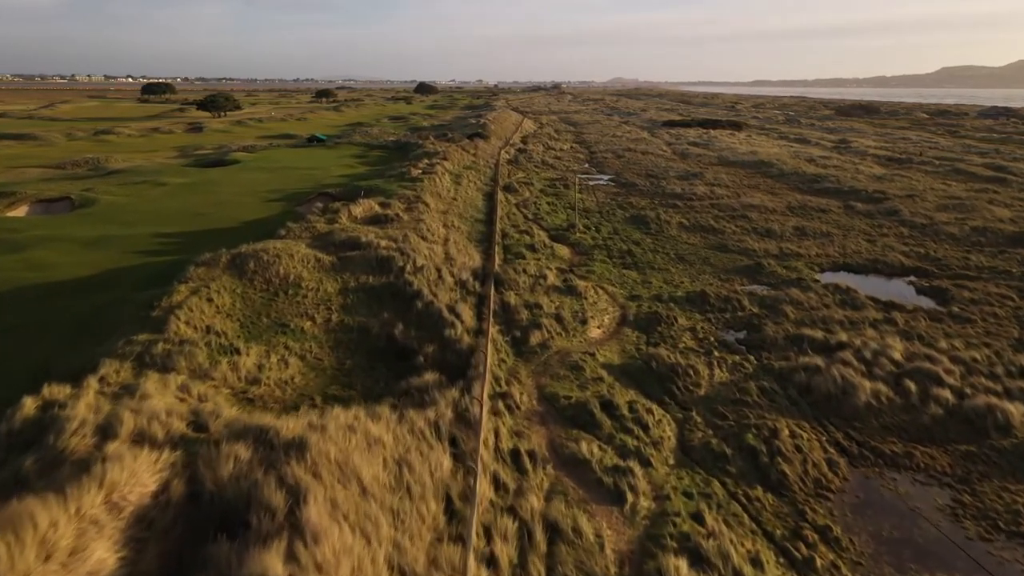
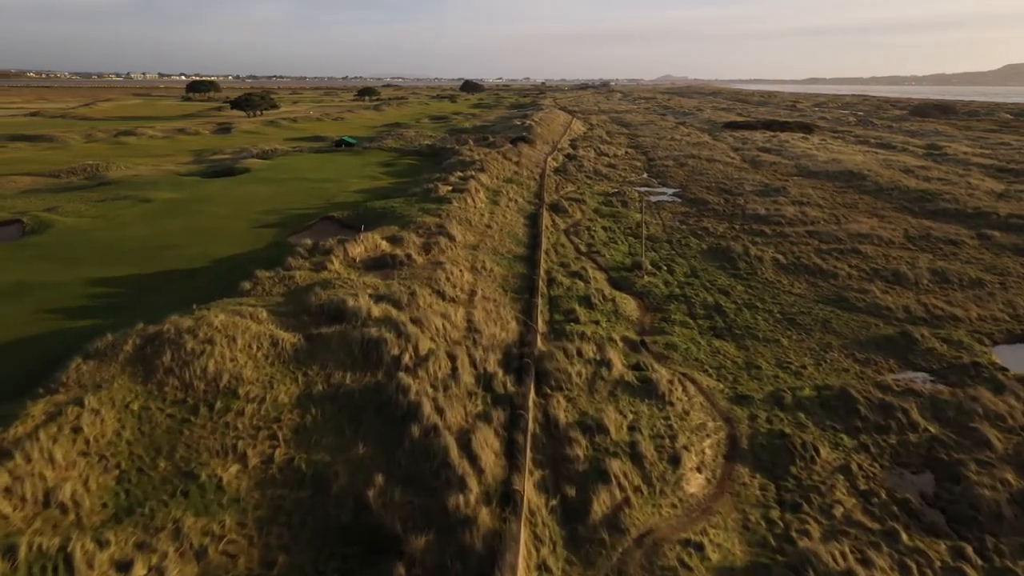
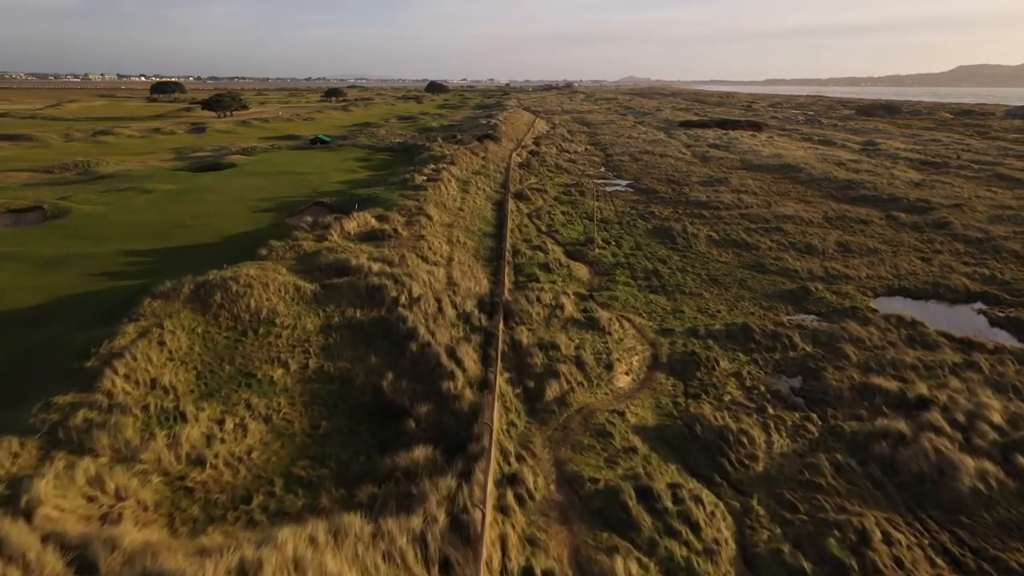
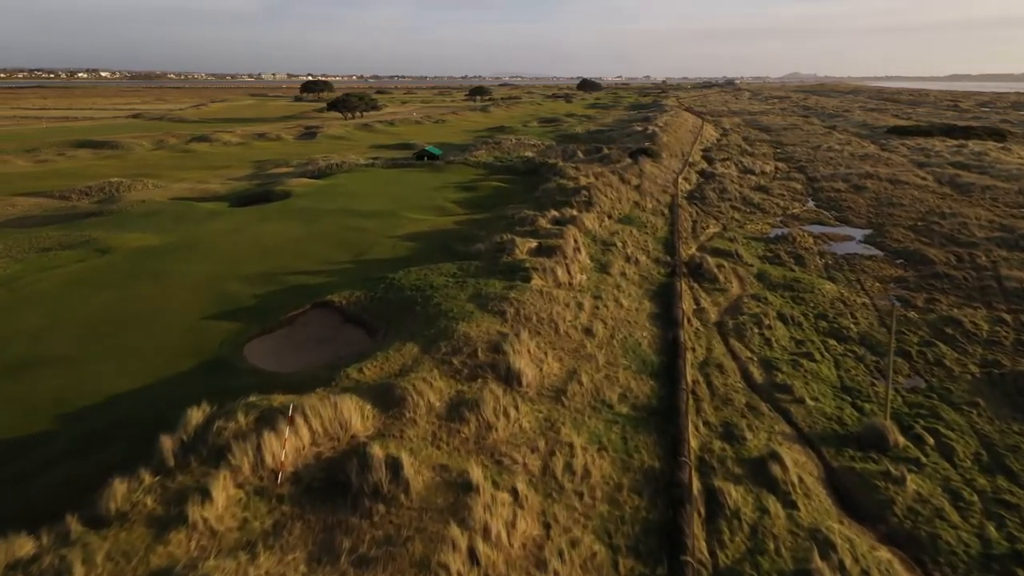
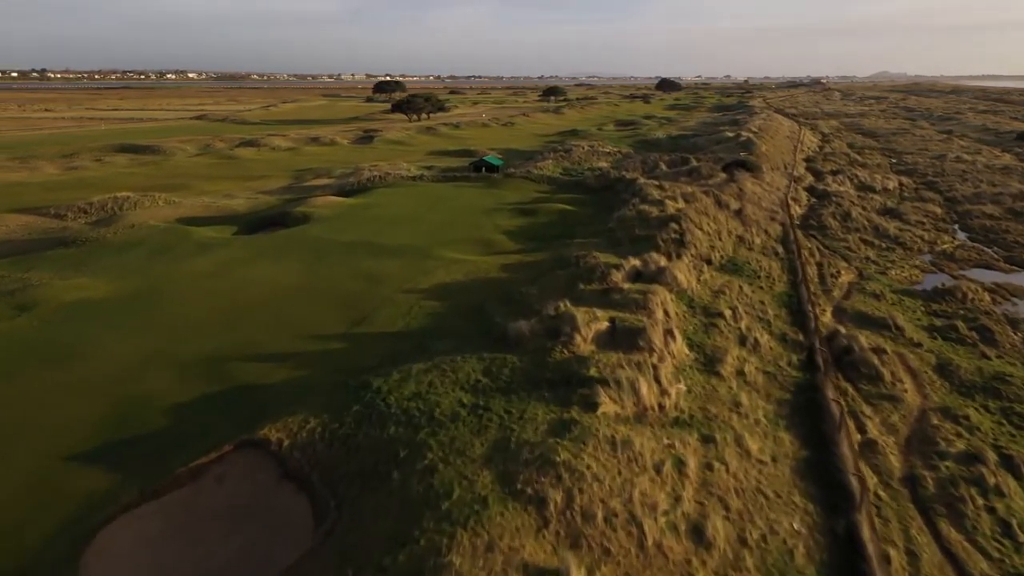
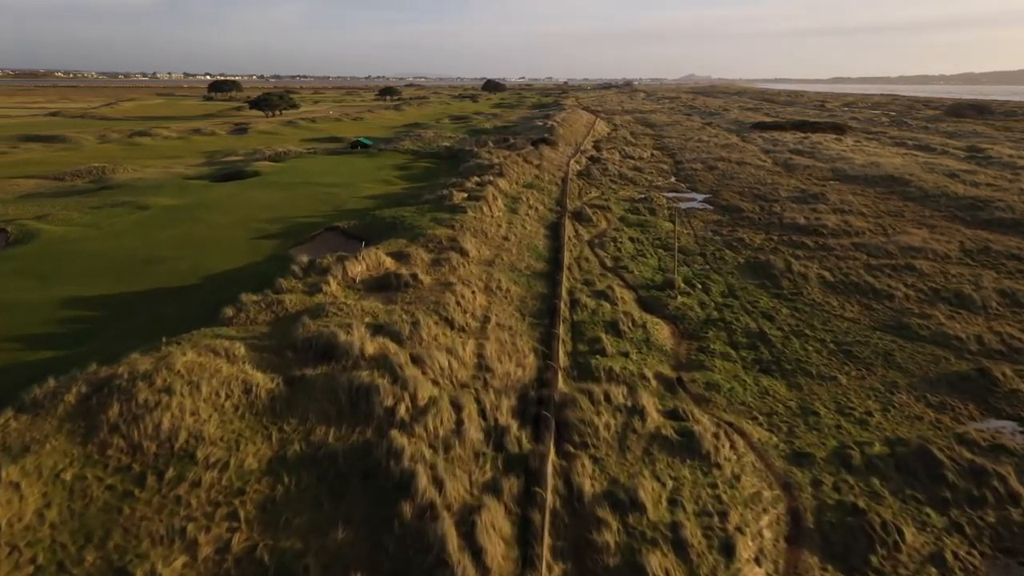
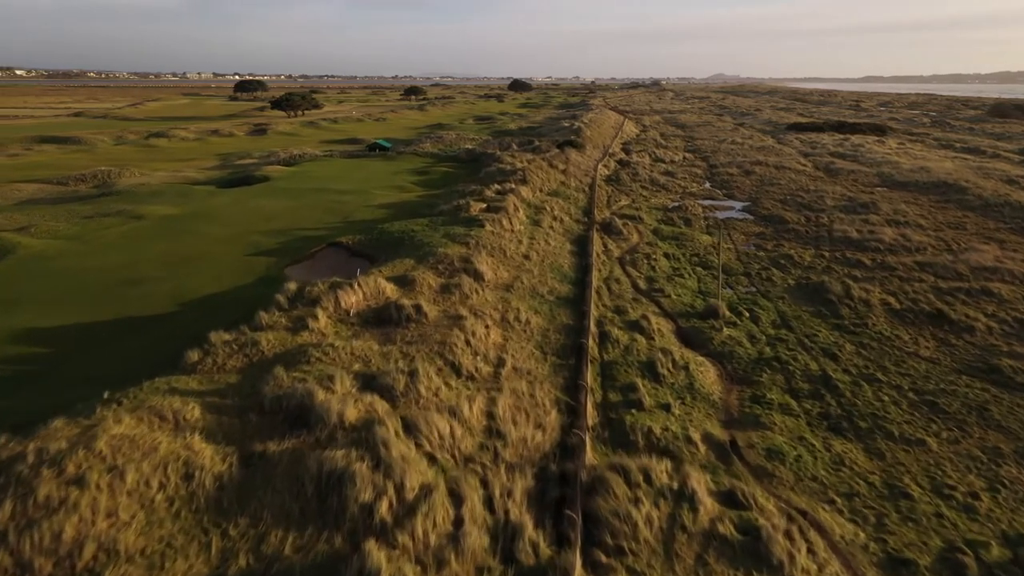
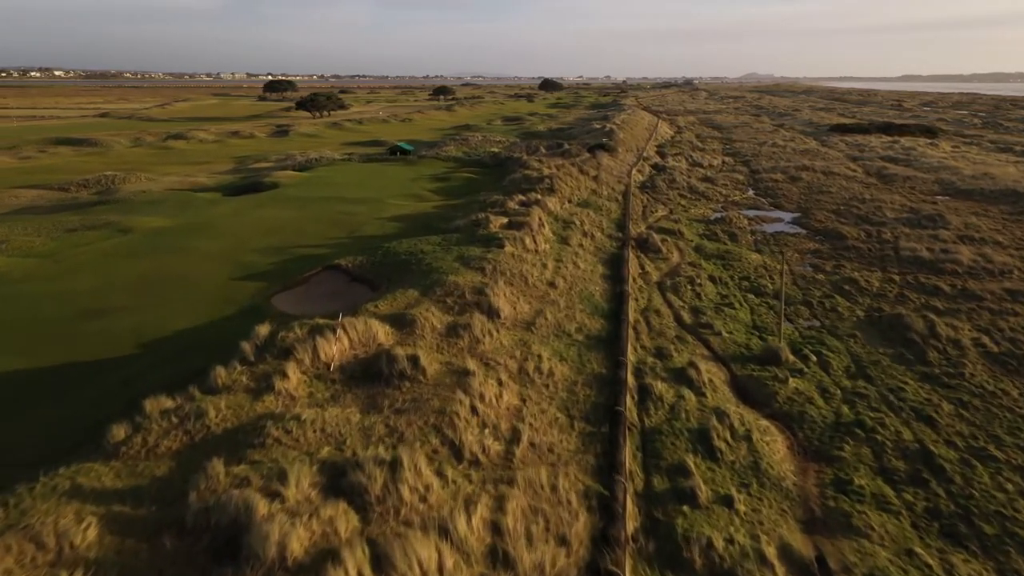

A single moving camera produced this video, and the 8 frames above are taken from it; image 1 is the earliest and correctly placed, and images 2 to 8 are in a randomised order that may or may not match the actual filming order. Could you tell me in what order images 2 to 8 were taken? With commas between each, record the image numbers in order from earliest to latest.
3, 2, 6, 7, 8, 4, 5
